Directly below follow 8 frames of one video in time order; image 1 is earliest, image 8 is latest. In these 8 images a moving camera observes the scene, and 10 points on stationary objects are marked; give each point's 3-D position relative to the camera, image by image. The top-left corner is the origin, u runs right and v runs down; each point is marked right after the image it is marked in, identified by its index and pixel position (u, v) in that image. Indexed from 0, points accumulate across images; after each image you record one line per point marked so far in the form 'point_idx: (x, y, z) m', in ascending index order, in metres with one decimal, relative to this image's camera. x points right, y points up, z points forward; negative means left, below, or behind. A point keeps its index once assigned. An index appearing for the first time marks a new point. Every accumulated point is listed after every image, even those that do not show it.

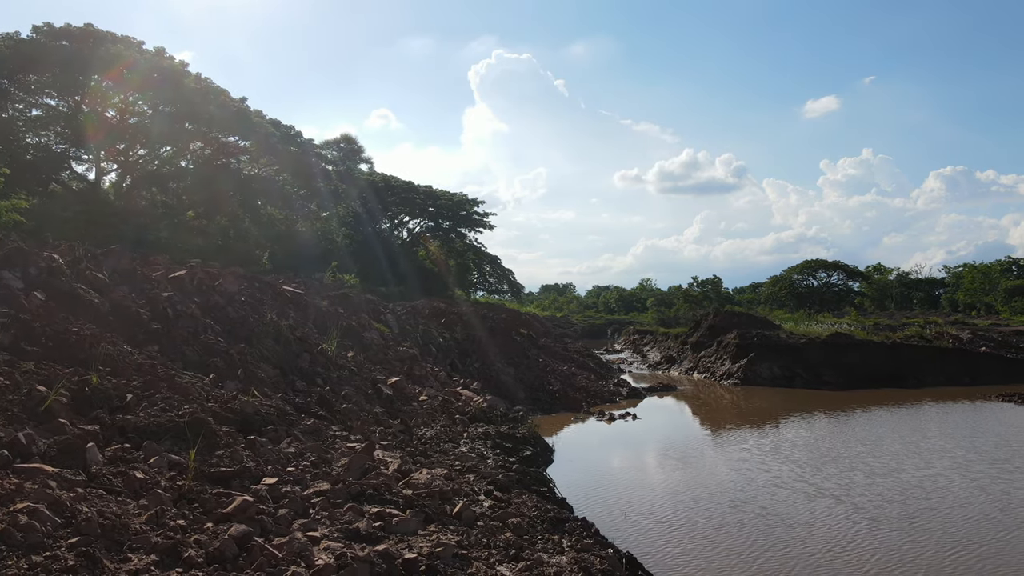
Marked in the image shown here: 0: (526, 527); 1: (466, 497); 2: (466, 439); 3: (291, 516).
0: (+0.1, -2.2, +8.9) m
1: (-0.5, -2.1, +9.6) m
2: (-0.7, -2.4, +15.7) m
3: (-1.6, -1.7, +7.2) m
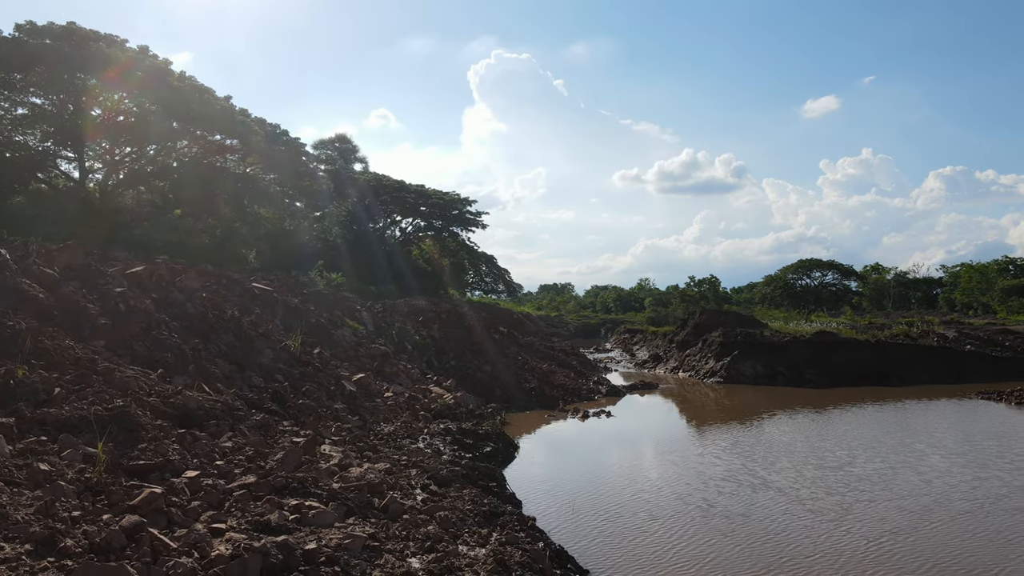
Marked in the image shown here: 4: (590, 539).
0: (-0.5, -2.1, +8.9) m
1: (-1.1, -2.0, +9.6) m
2: (-1.4, -2.3, +15.6) m
3: (-2.3, -1.6, +7.2) m
4: (+0.7, -2.6, +9.9) m
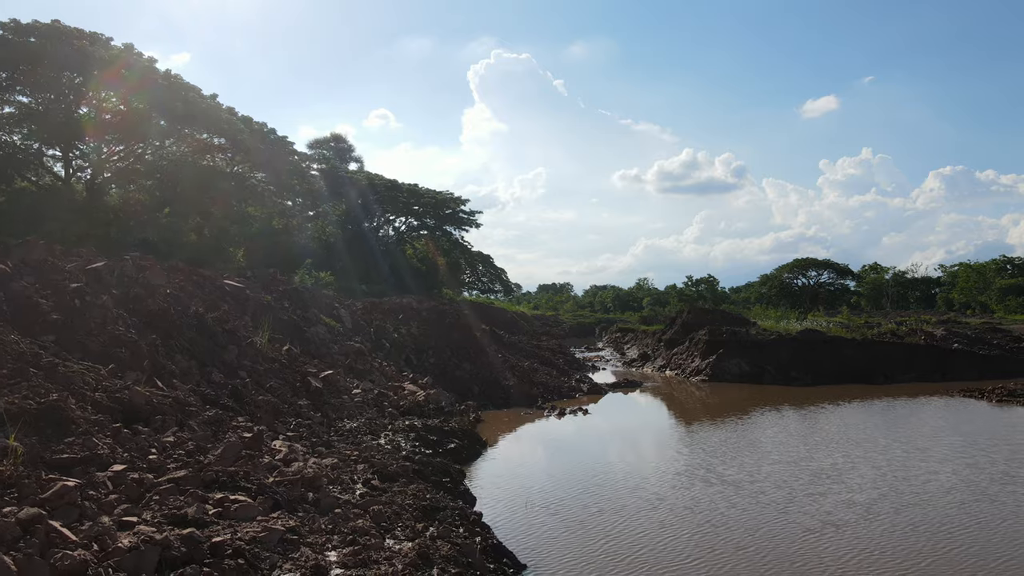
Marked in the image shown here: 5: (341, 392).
0: (-1.1, -2.0, +8.8) m
1: (-1.7, -1.9, +9.5) m
2: (-2.0, -2.3, +15.6) m
3: (-2.9, -1.6, +7.1) m
4: (+0.1, -2.5, +9.9) m
5: (-3.1, -1.9, +17.8) m
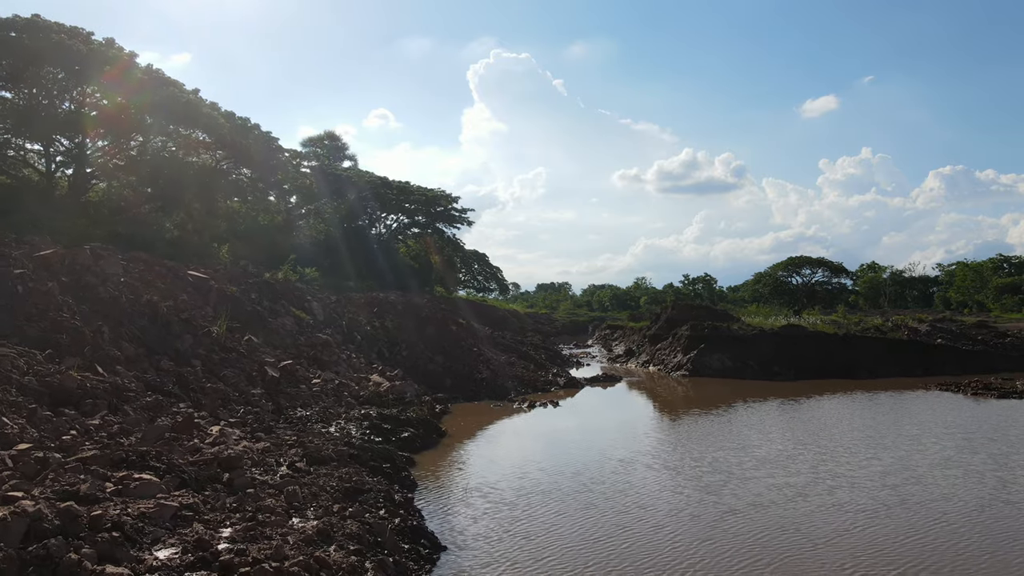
0: (-1.8, -1.8, +8.7) m
1: (-2.4, -1.7, +9.4) m
2: (-2.7, -2.1, +15.5) m
3: (-3.6, -1.4, +7.0) m
4: (-0.6, -2.3, +9.8) m
5: (-3.9, -1.7, +17.7) m
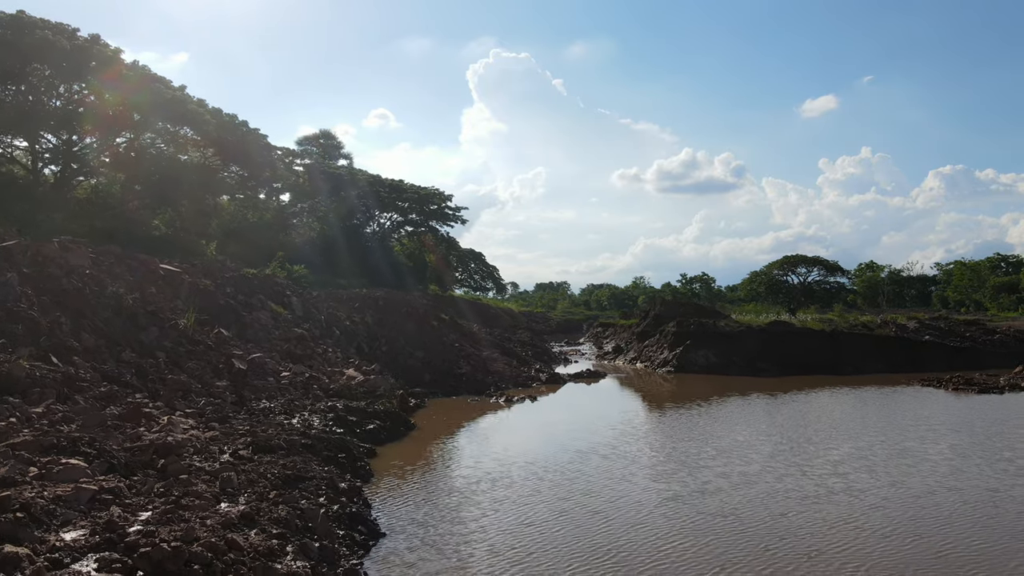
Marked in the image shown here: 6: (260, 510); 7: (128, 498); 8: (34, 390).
0: (-2.4, -1.7, +8.7) m
1: (-3.0, -1.6, +9.4) m
2: (-3.2, -2.0, +15.4) m
3: (-4.1, -1.2, +7.0) m
4: (-1.2, -2.2, +9.7) m
5: (-4.4, -1.5, +17.7) m
6: (-2.0, -1.7, +7.7) m
7: (-2.8, -1.5, +7.2) m
8: (-5.3, -1.1, +10.8) m
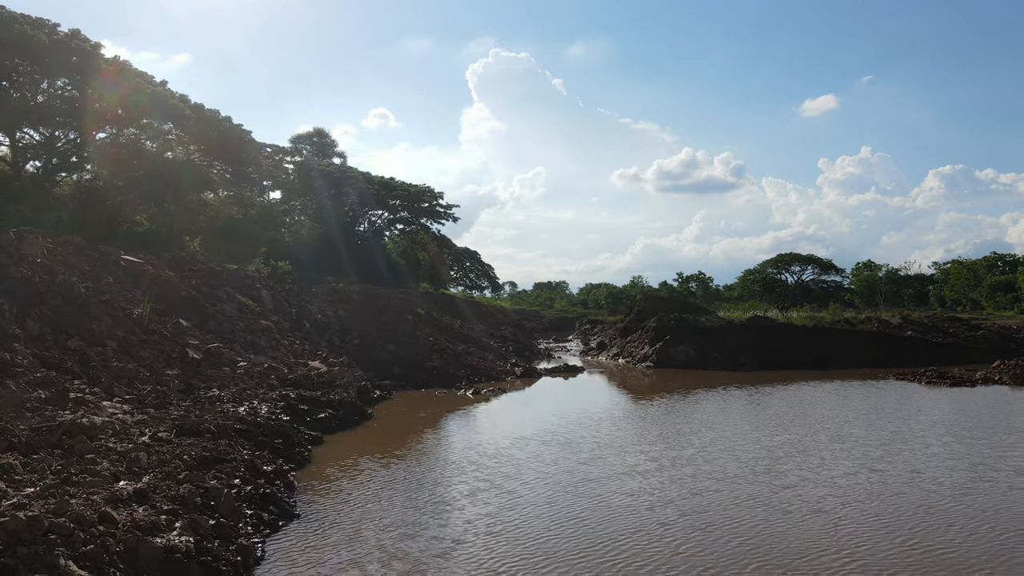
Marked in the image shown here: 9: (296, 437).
0: (-3.2, -1.5, +8.6) m
1: (-3.8, -1.4, +9.3) m
2: (-4.0, -1.8, +15.4) m
3: (-4.9, -1.1, +6.9) m
4: (-1.9, -2.0, +9.7) m
5: (-5.2, -1.4, +17.6) m
6: (-2.7, -1.6, +7.6) m
7: (-3.6, -1.4, +7.2) m
8: (-6.0, -0.9, +10.7) m
9: (-2.9, -2.0, +13.3) m
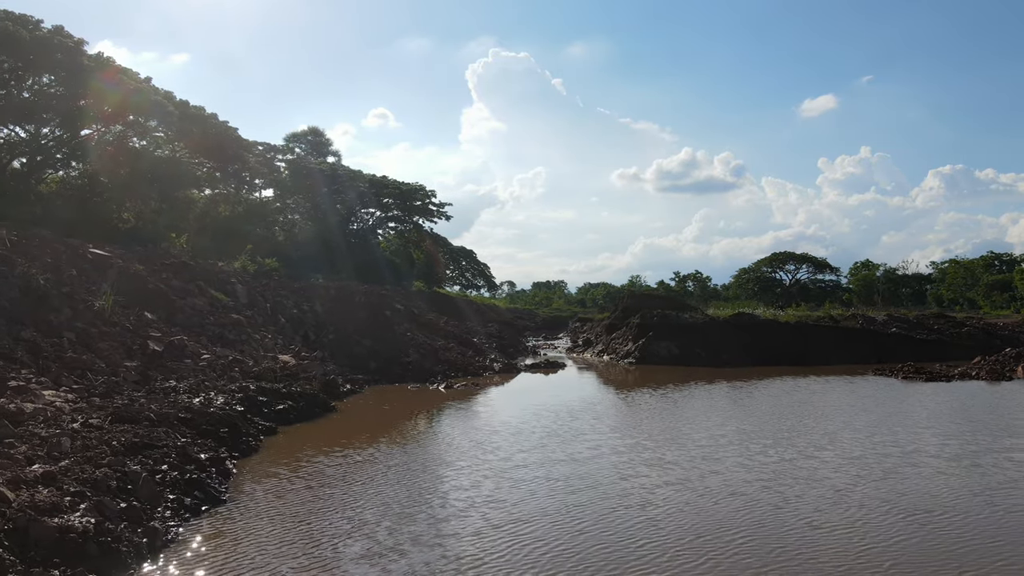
0: (-3.8, -1.4, +8.6) m
1: (-4.4, -1.3, +9.3) m
2: (-4.7, -1.6, +15.3) m
3: (-5.6, -0.9, +6.9) m
4: (-2.6, -1.9, +9.6) m
5: (-5.8, -1.2, +17.6) m
6: (-3.4, -1.4, +7.6) m
7: (-4.3, -1.2, +7.1) m
8: (-6.7, -0.8, +10.7) m
9: (-3.6, -1.9, +13.2) m
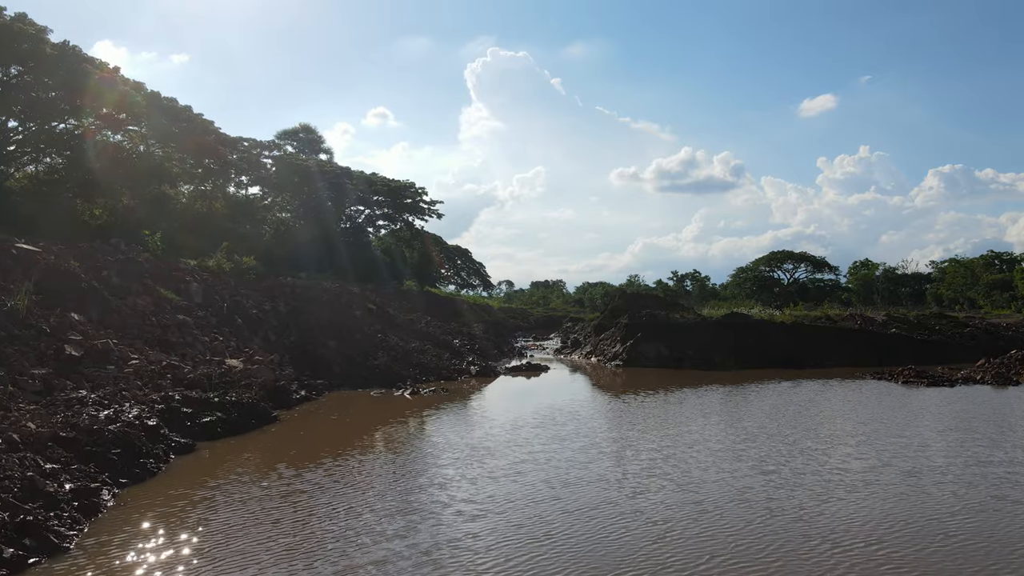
0: (-4.5, -1.4, +6.9) m
1: (-5.1, -1.3, +7.6) m
2: (-5.3, -1.6, +13.6) m
3: (-6.2, -0.9, +5.2) m
4: (-3.2, -1.8, +7.9) m
5: (-6.5, -1.2, +15.9) m
6: (-4.0, -1.4, +5.9) m
7: (-4.9, -1.2, +5.4) m
8: (-7.3, -0.8, +9.0) m
9: (-4.2, -1.8, +11.5) m
